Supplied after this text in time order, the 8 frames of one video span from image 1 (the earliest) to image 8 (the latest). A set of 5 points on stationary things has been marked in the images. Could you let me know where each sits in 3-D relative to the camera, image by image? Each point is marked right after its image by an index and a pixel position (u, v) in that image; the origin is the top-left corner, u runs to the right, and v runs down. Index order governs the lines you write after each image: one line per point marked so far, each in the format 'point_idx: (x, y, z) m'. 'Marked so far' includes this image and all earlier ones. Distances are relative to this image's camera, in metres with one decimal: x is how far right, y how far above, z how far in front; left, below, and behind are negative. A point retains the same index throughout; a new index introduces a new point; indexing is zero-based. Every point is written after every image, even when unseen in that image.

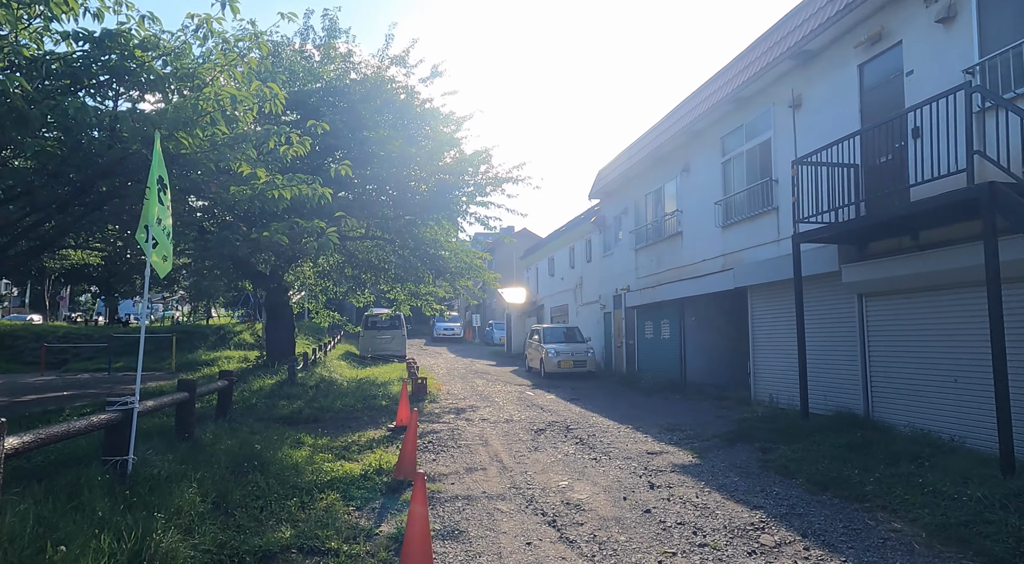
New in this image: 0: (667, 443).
0: (+2.0, -2.1, +8.3) m
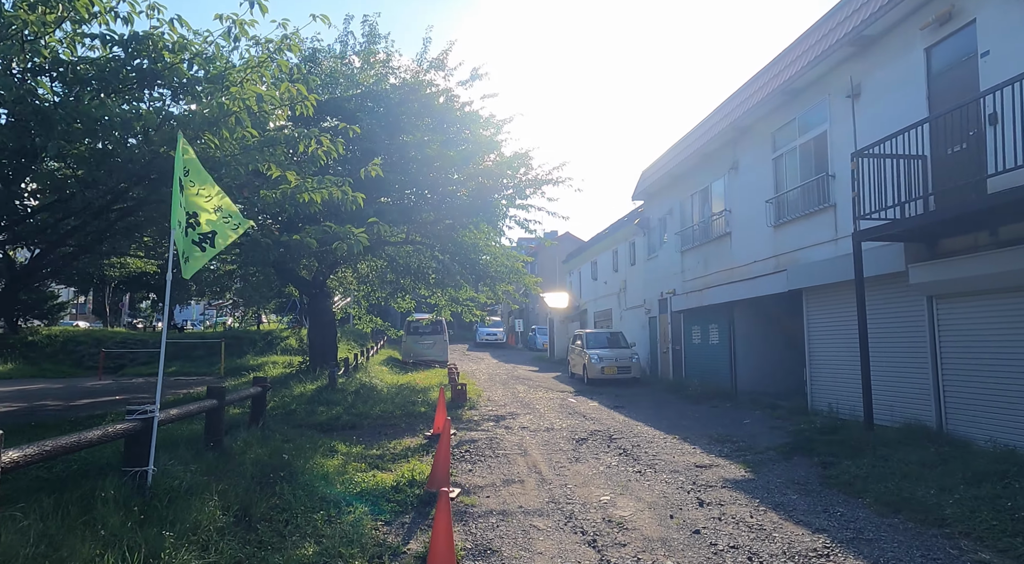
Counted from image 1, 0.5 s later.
0: (+2.5, -2.1, +7.8) m
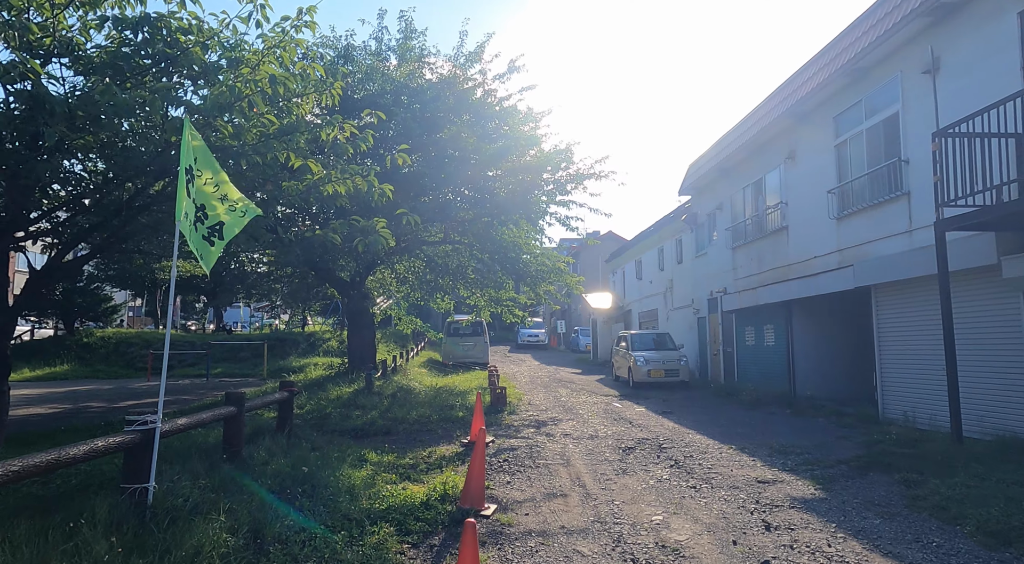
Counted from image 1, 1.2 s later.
0: (+3.0, -2.1, +7.1) m
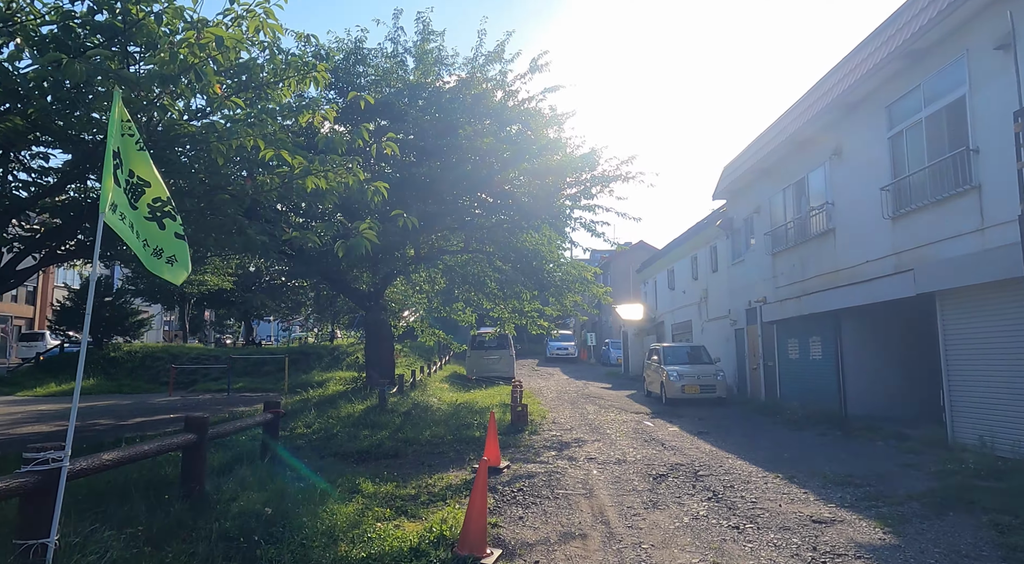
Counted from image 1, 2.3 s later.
0: (+3.1, -2.1, +6.1) m
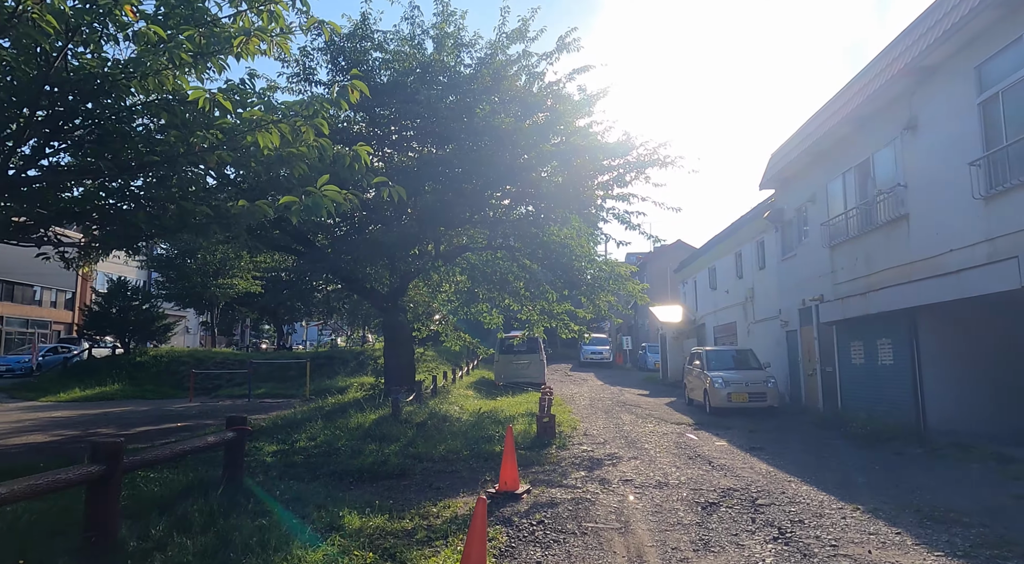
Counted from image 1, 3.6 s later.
0: (+3.2, -2.0, +4.7) m
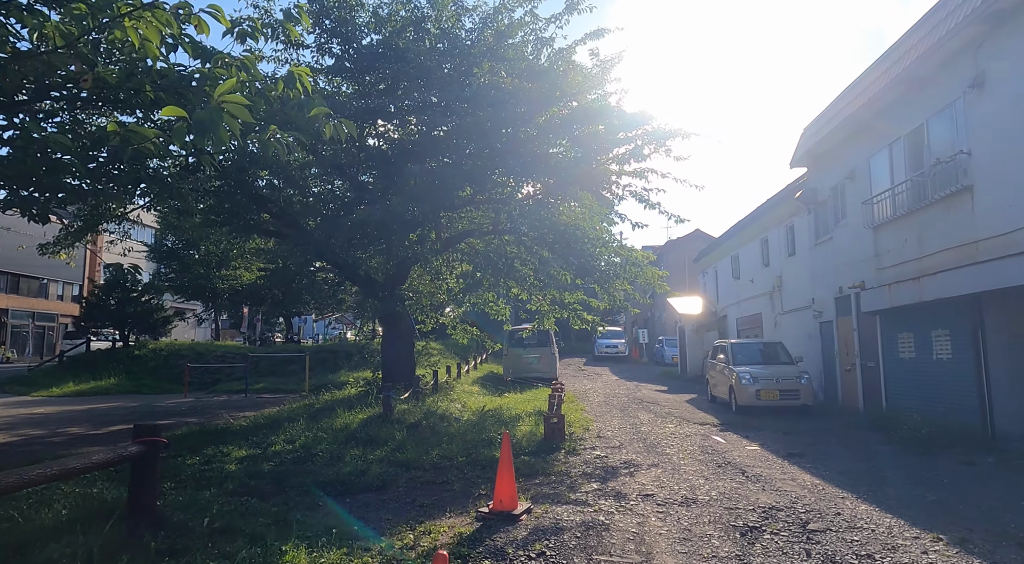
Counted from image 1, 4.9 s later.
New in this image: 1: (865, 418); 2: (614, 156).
0: (+3.1, -1.8, +3.4) m
1: (+5.9, -2.2, +10.6) m
2: (+2.0, +2.4, +12.5) m
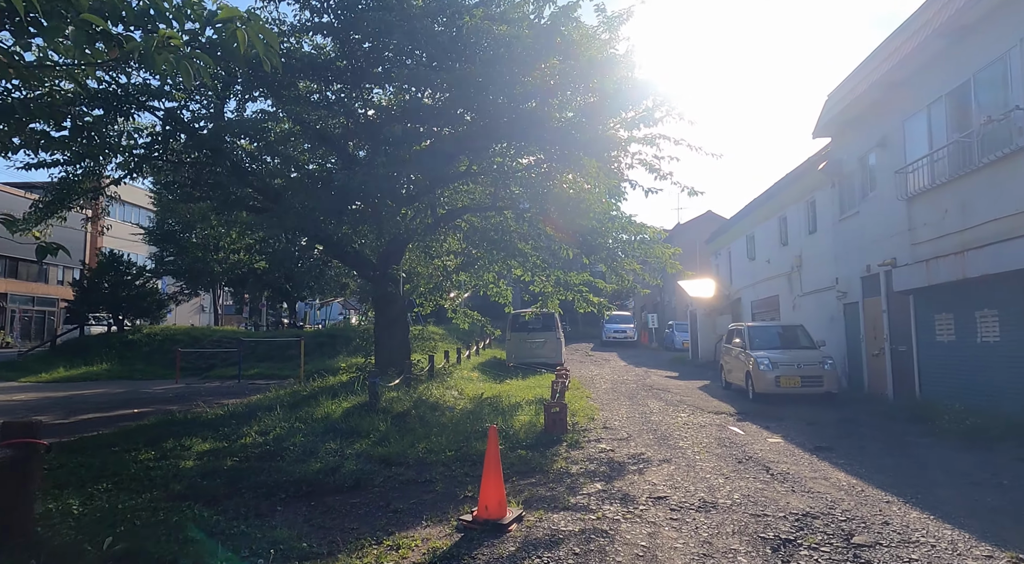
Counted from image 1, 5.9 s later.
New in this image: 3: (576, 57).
0: (+3.0, -1.6, +2.5) m
1: (+5.8, -1.9, +9.7) m
2: (+2.0, +2.8, +11.5) m
3: (+1.2, +3.7, +11.2) m
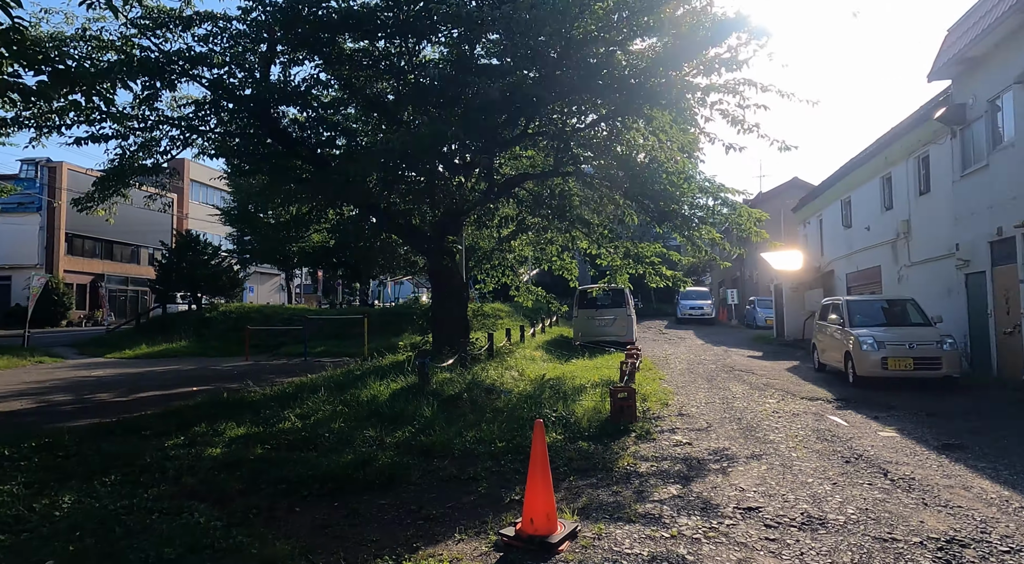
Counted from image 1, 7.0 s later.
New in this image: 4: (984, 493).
0: (+3.0, -1.4, +1.2) m
1: (+6.7, -1.4, +8.1) m
2: (+3.0, +3.3, +10.1) m
3: (+2.2, +4.2, +9.9) m
4: (+3.6, -1.6, +4.9) m
